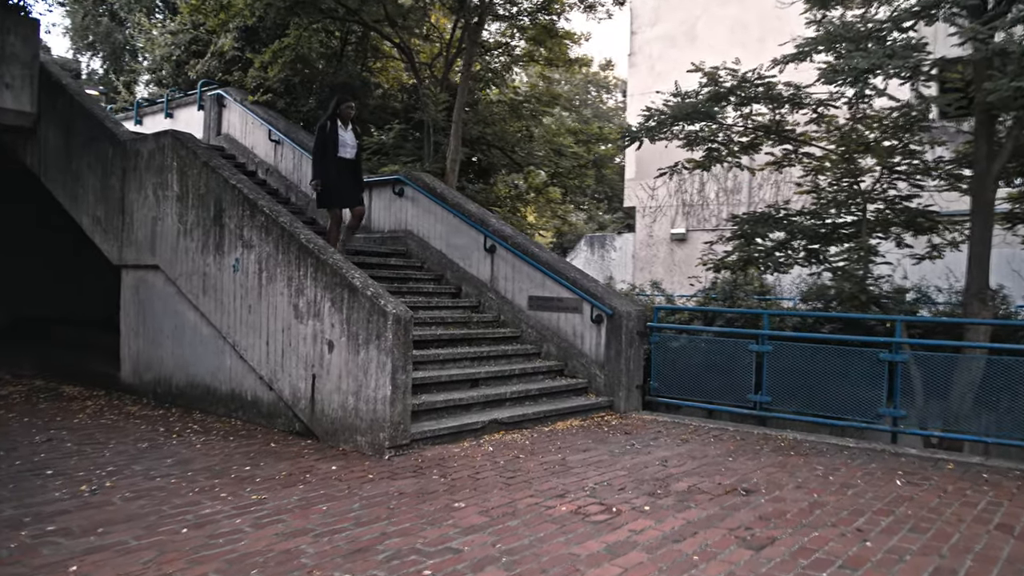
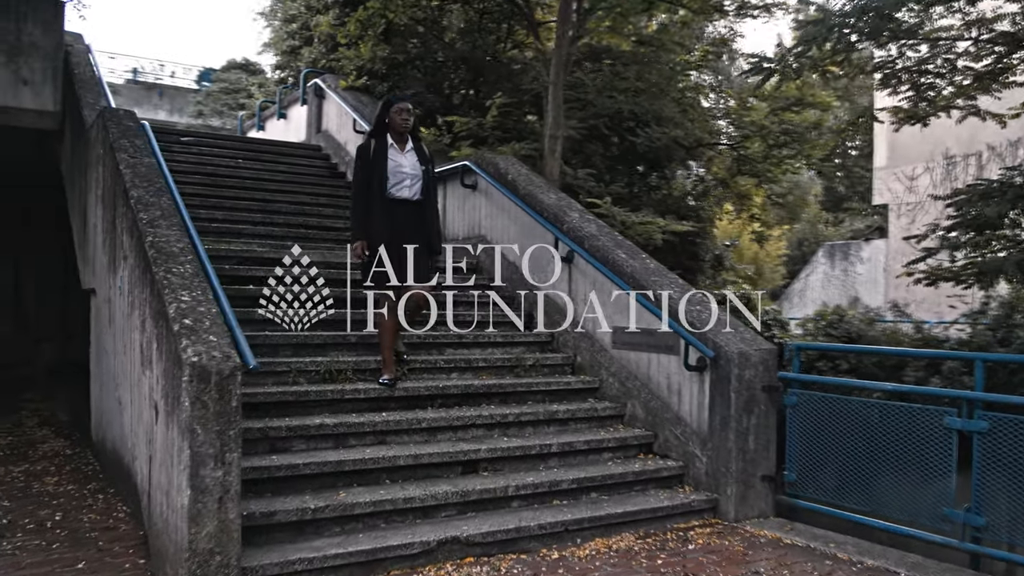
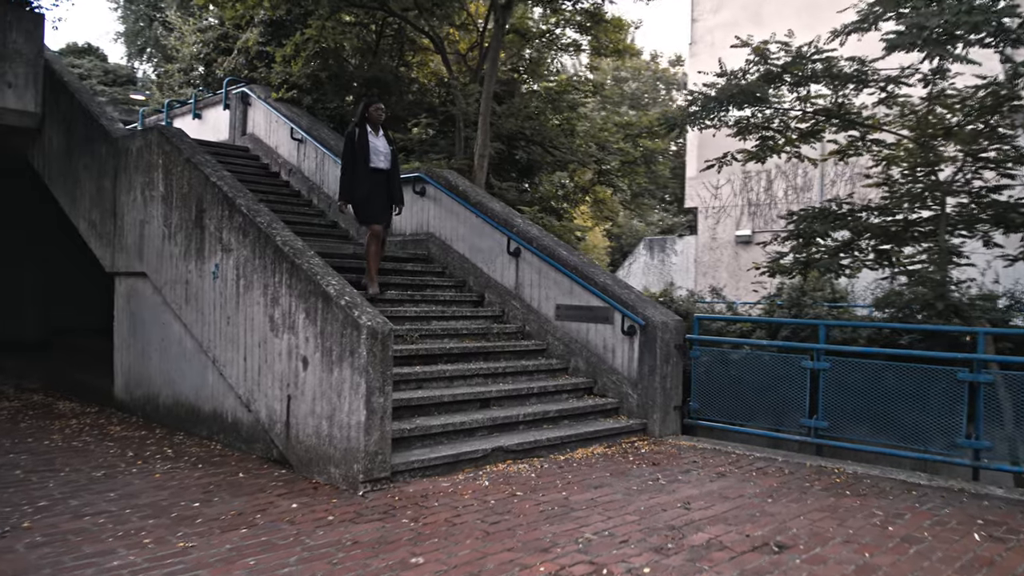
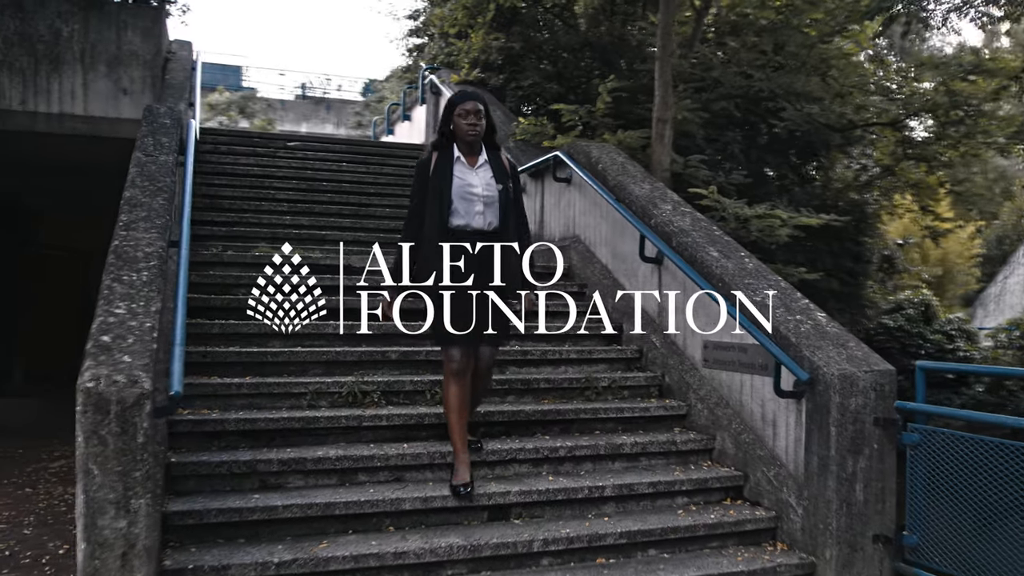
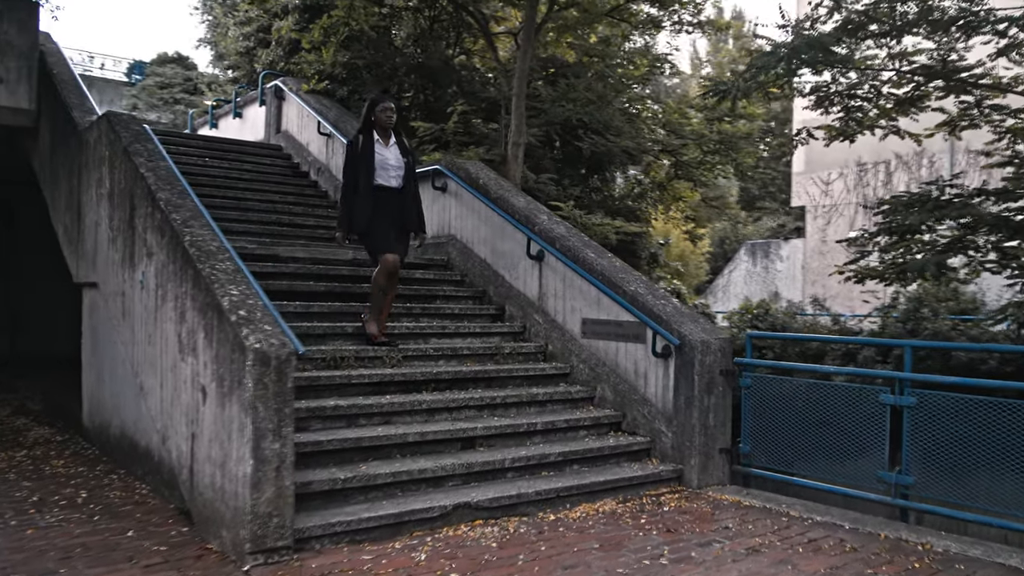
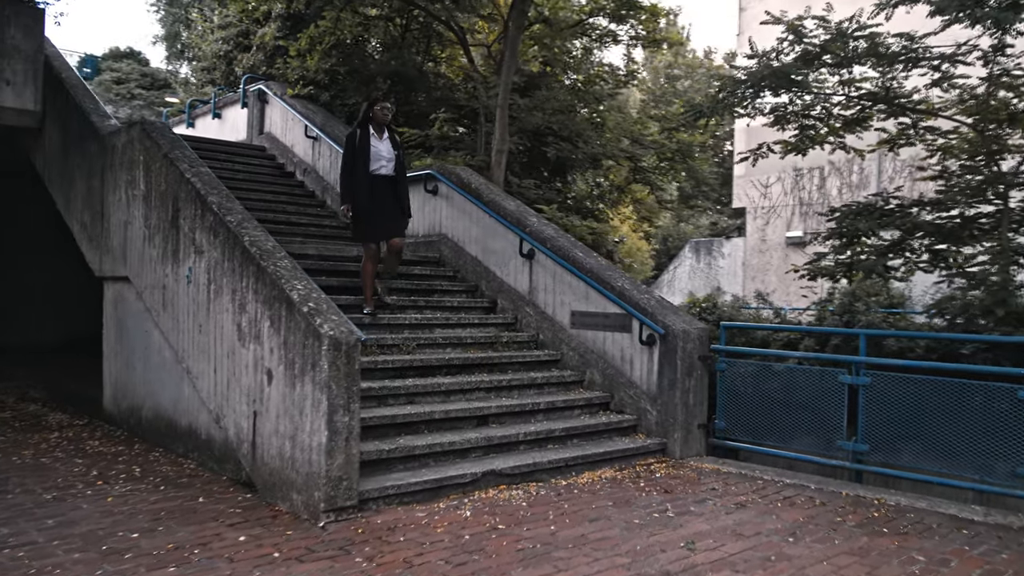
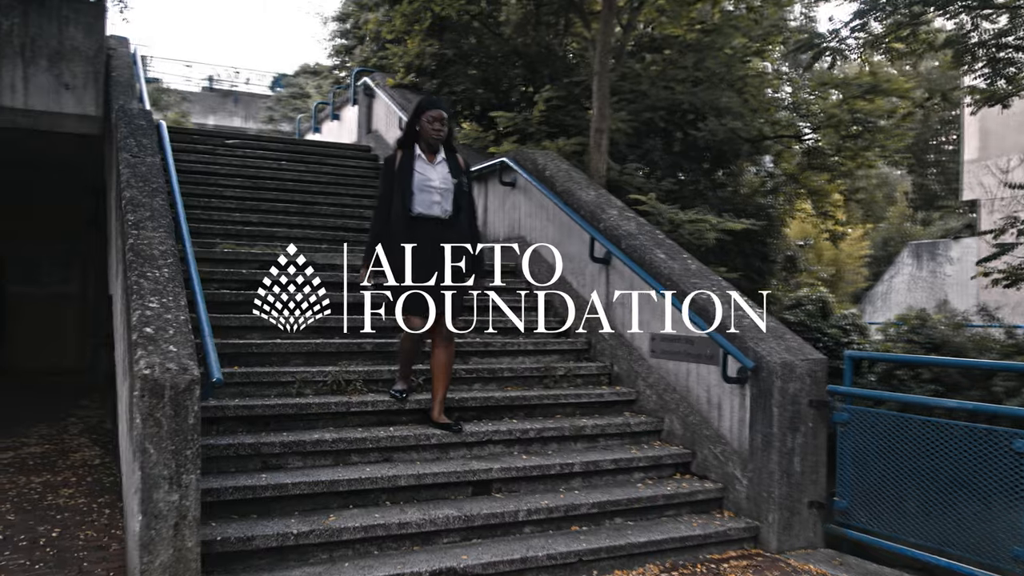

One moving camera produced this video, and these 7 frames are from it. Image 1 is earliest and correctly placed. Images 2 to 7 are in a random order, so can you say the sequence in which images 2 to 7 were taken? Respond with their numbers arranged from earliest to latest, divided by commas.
3, 6, 5, 2, 7, 4
